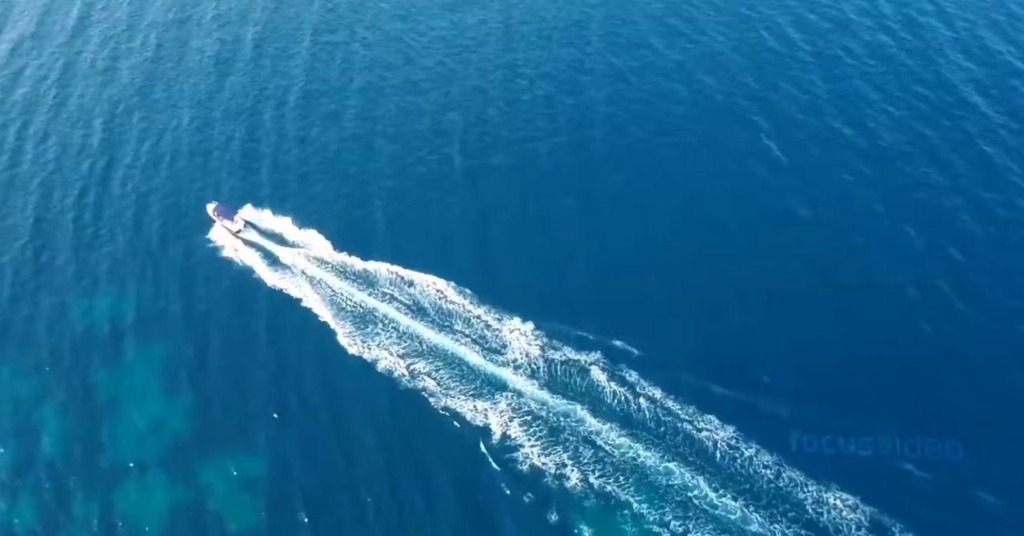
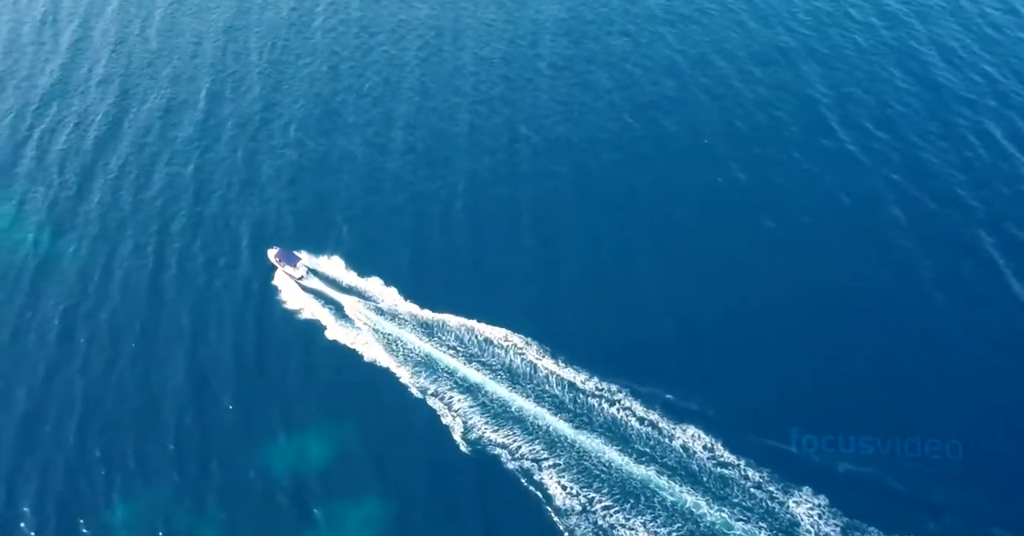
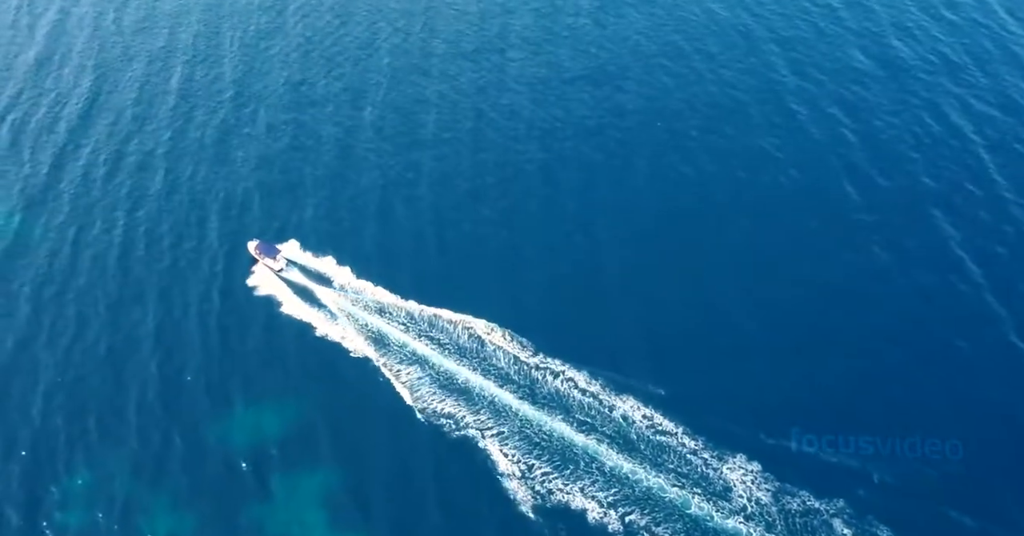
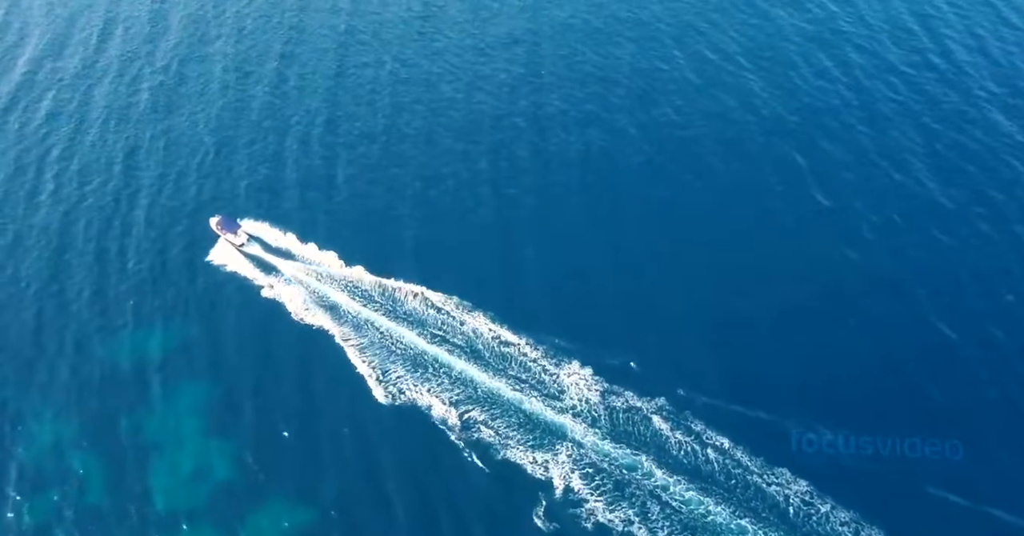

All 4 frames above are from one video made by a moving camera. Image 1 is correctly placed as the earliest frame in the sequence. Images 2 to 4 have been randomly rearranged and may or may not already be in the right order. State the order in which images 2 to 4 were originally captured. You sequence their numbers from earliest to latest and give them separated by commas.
4, 3, 2
